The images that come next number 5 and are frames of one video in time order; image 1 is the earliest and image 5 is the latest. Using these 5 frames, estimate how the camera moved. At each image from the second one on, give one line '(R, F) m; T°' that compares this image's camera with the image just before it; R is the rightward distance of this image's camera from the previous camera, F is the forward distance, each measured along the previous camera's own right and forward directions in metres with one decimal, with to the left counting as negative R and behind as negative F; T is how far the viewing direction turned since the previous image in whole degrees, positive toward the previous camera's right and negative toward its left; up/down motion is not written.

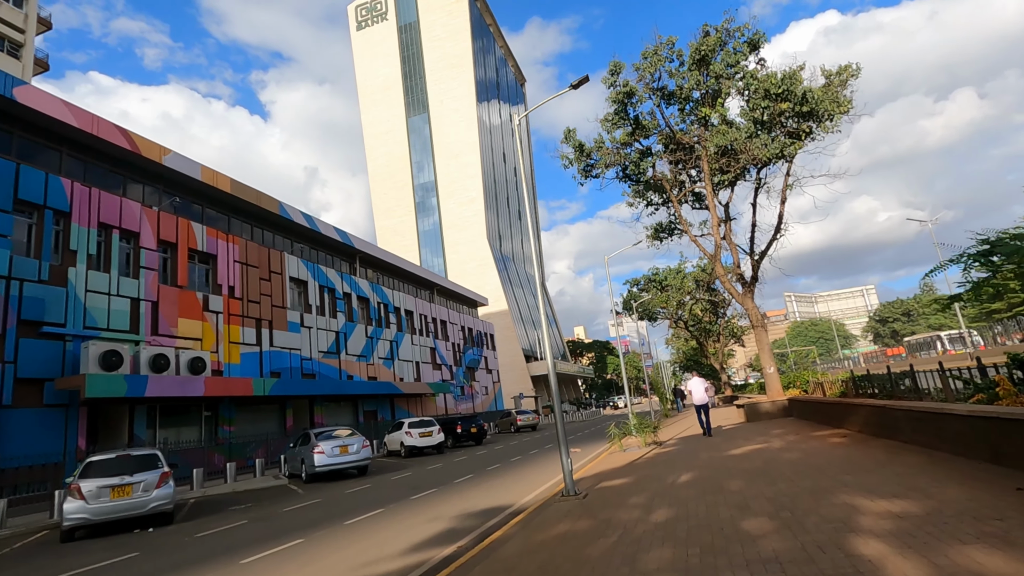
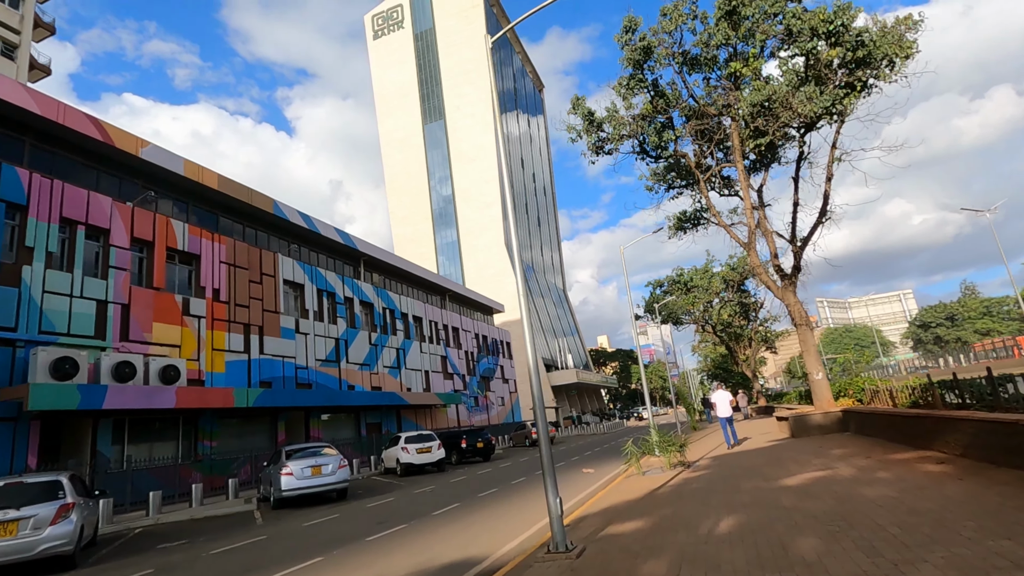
(+0.6, +2.3) m; -2°
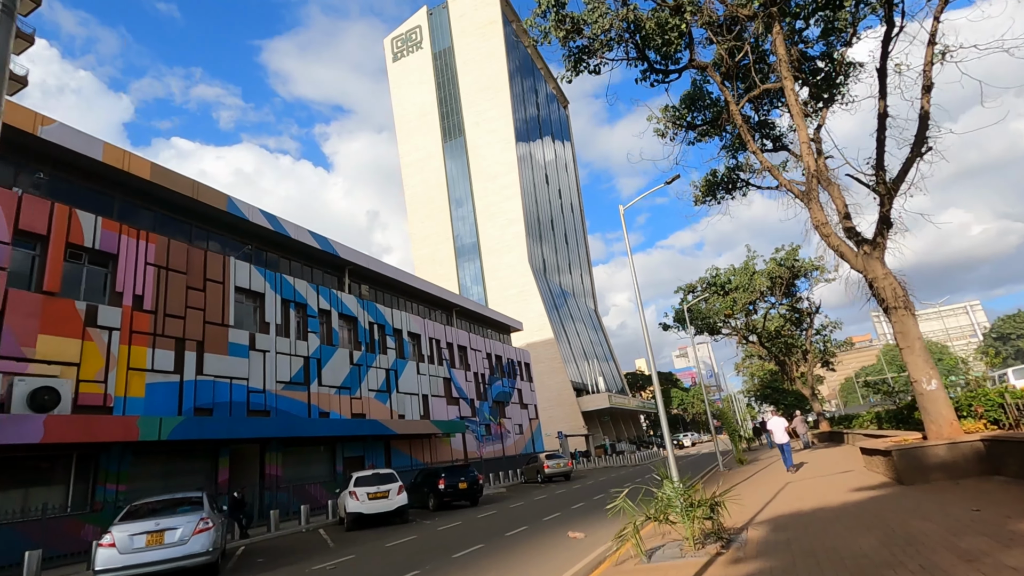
(+1.6, +4.7) m; -4°
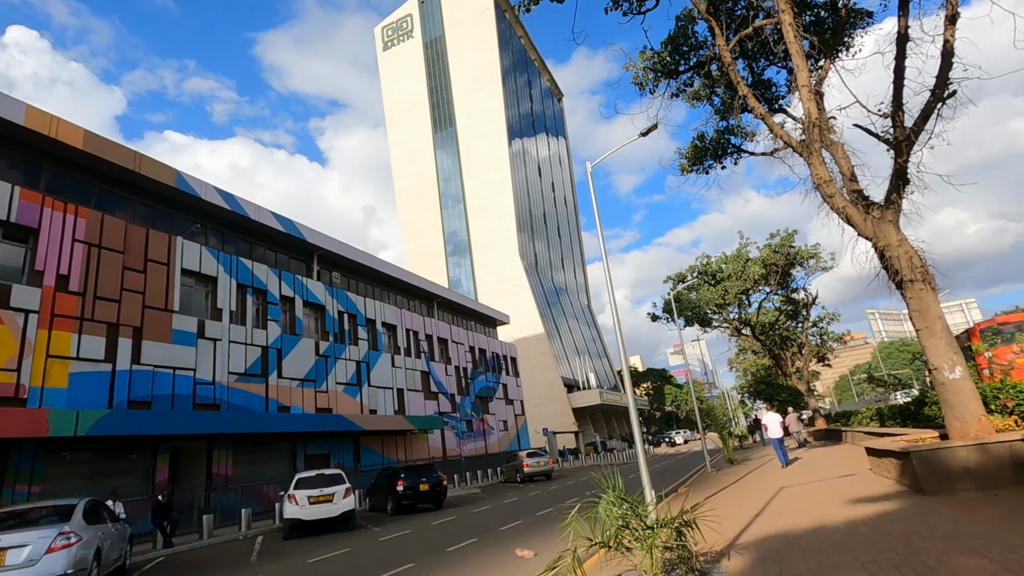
(+0.8, +1.7) m; 0°
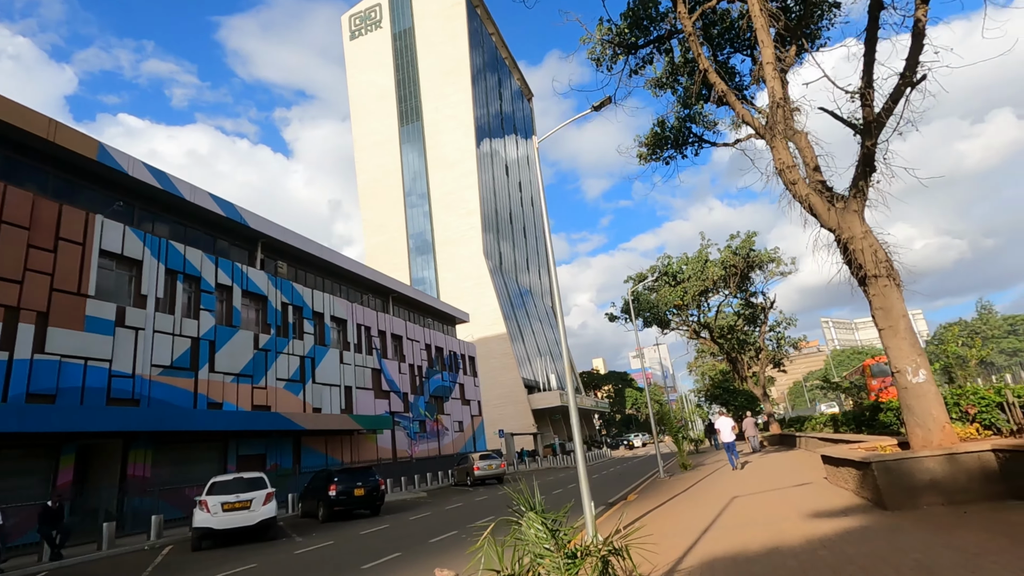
(+0.5, +1.0) m; +3°
